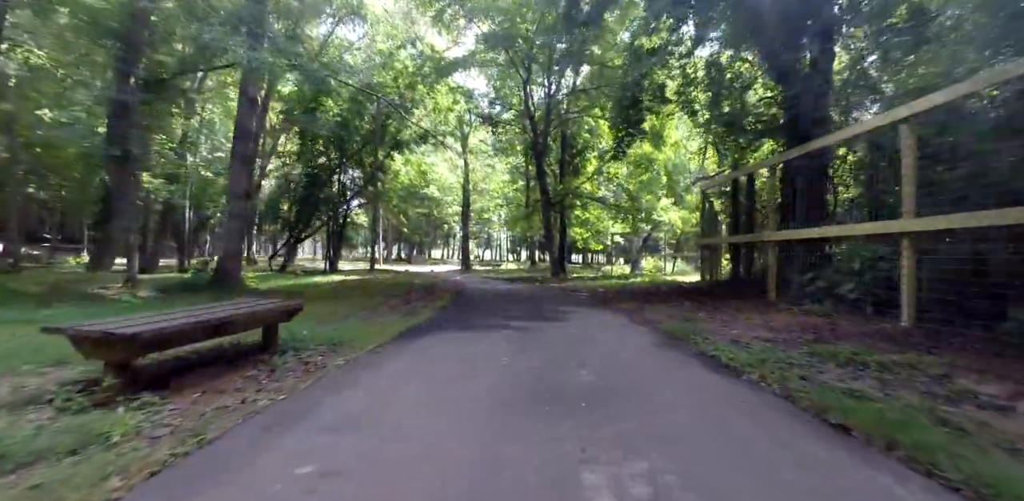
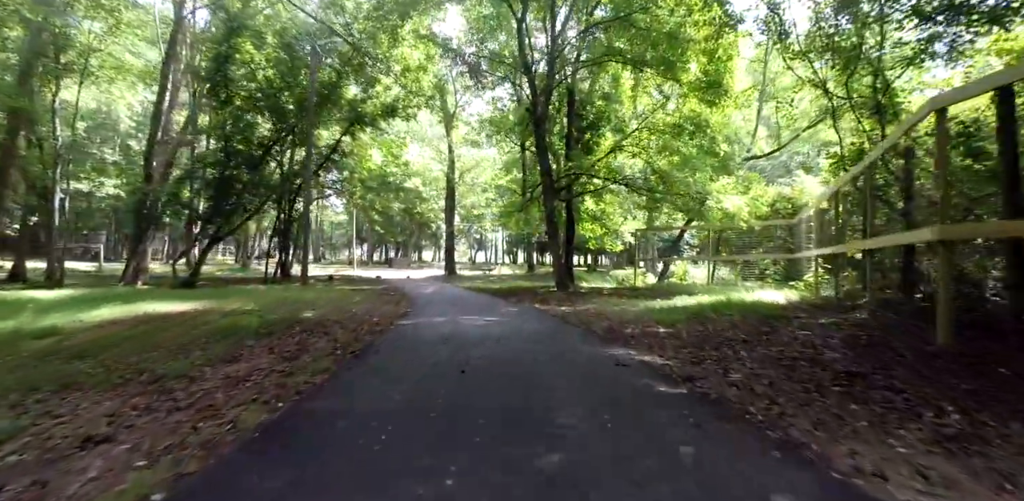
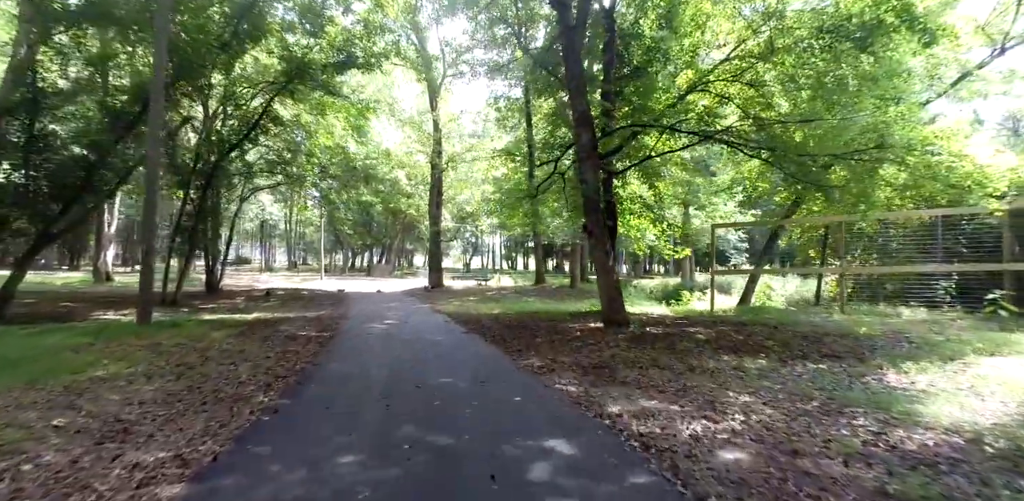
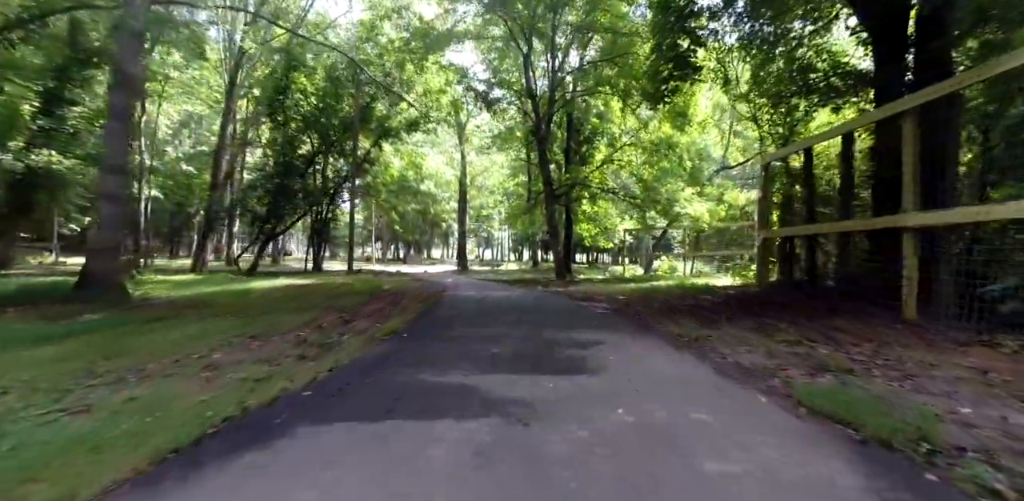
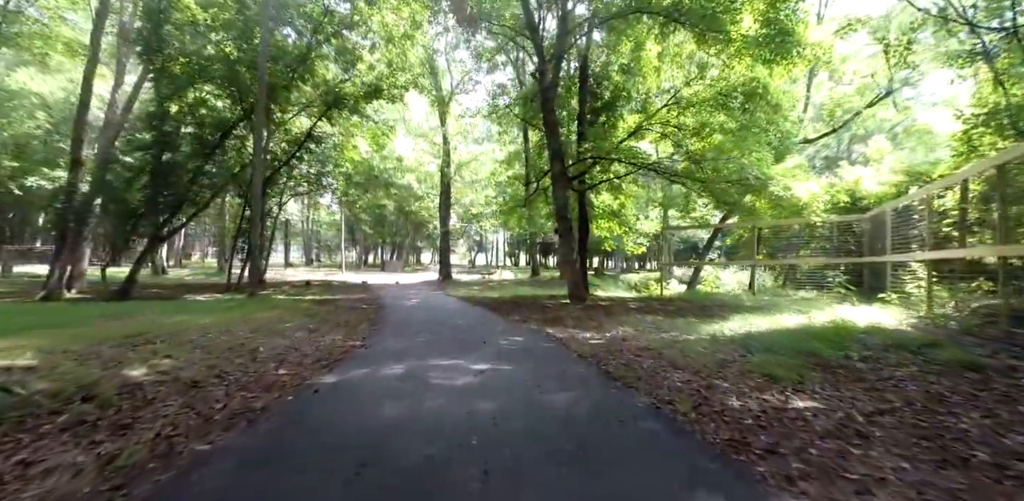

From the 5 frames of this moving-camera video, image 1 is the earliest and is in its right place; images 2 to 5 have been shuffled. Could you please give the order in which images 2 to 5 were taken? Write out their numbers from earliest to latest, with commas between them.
4, 2, 5, 3
